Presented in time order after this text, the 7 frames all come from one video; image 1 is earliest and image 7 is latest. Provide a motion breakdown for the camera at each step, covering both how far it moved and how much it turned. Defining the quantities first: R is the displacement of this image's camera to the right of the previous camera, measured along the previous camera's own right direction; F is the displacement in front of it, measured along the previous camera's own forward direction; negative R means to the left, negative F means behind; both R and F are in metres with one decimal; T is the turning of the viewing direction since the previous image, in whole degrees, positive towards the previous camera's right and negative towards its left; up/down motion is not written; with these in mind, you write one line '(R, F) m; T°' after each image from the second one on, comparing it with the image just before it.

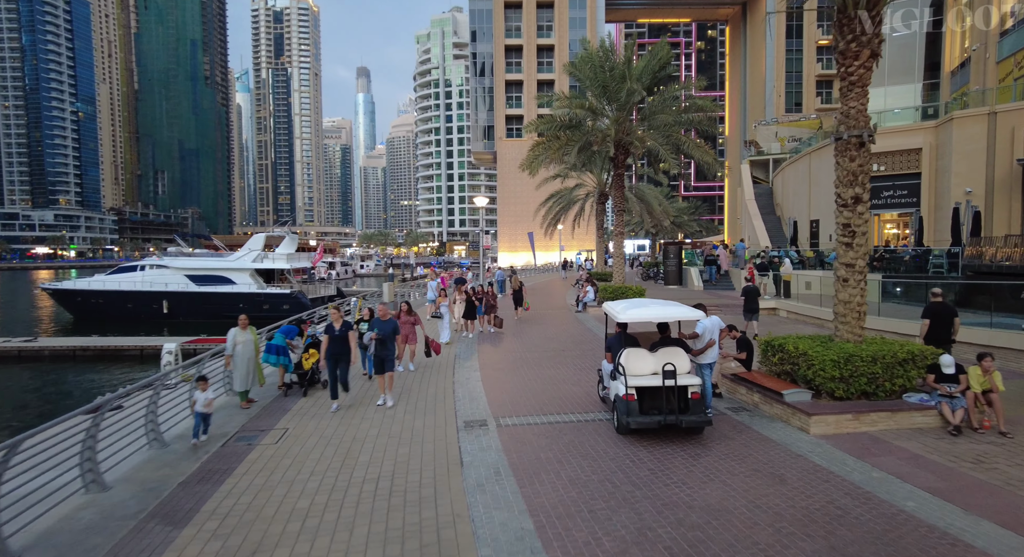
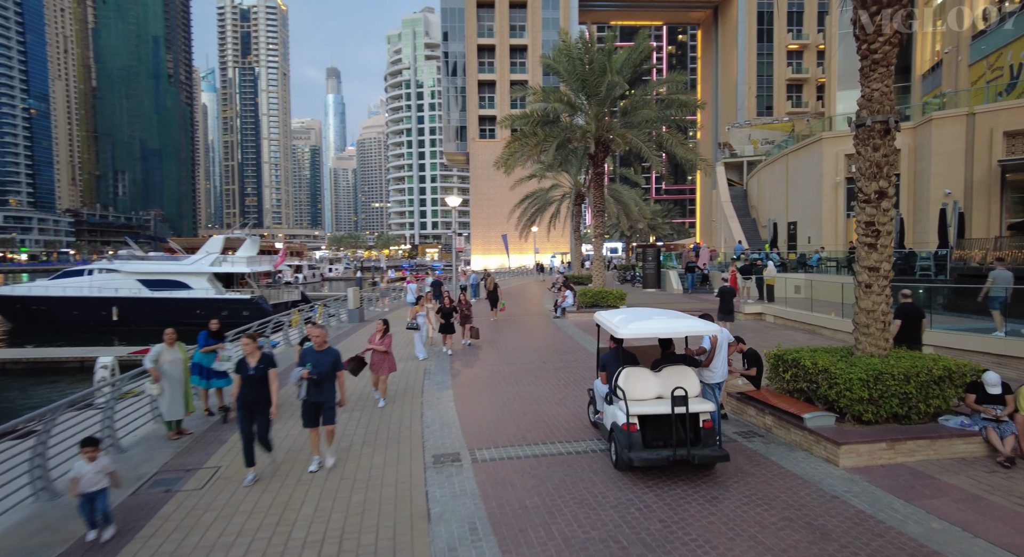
(0.0, +1.1) m; +3°
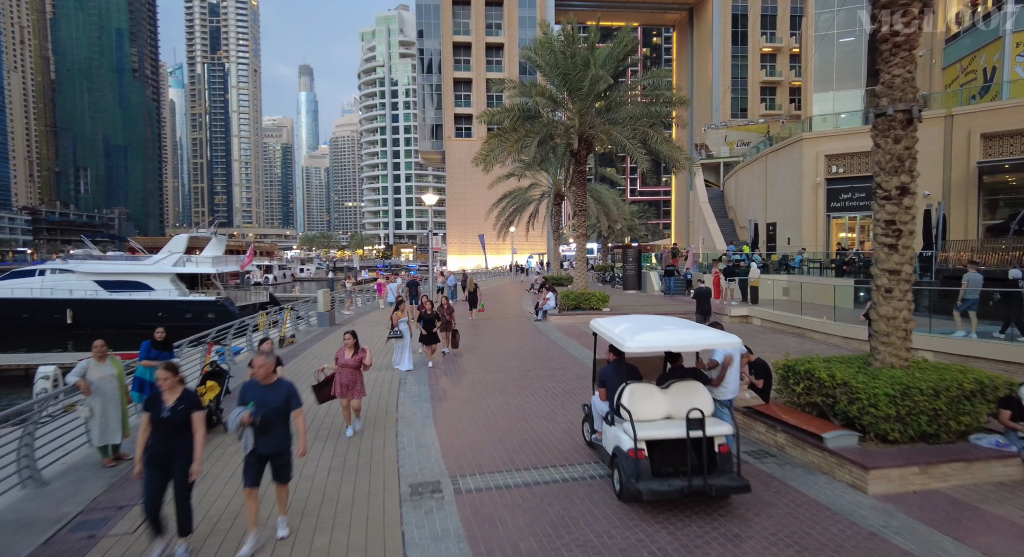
(-0.1, +0.8) m; +3°
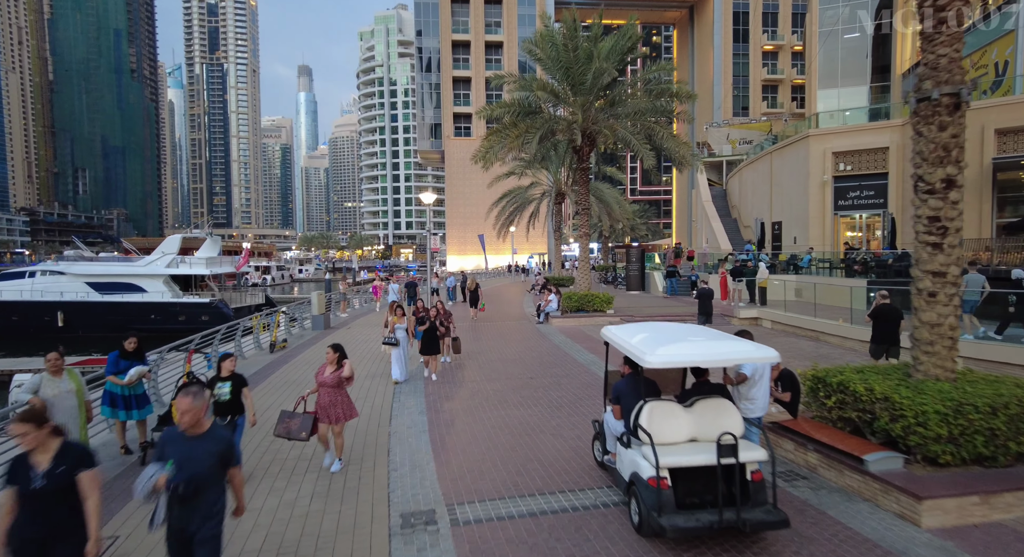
(0.0, +0.6) m; 0°
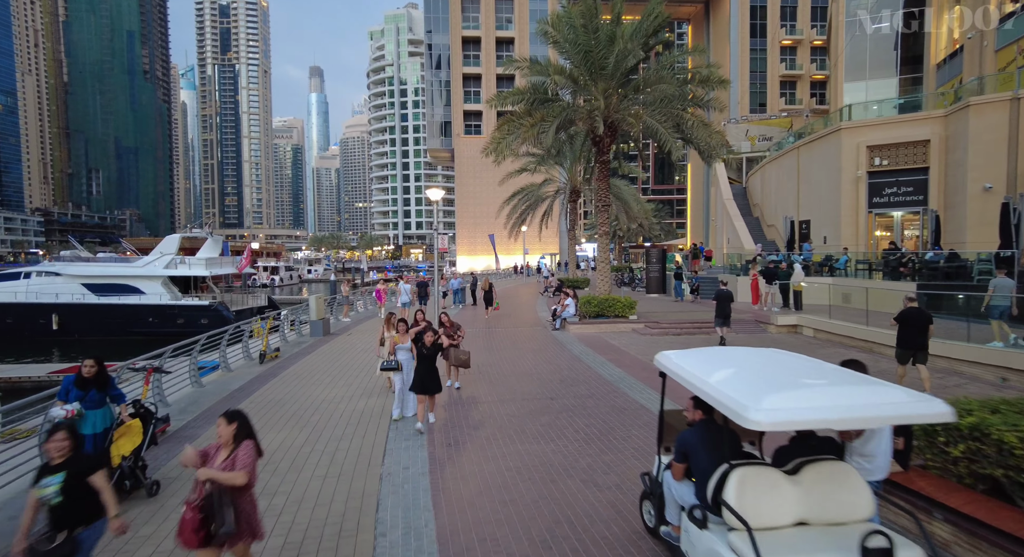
(-0.1, +1.4) m; -1°
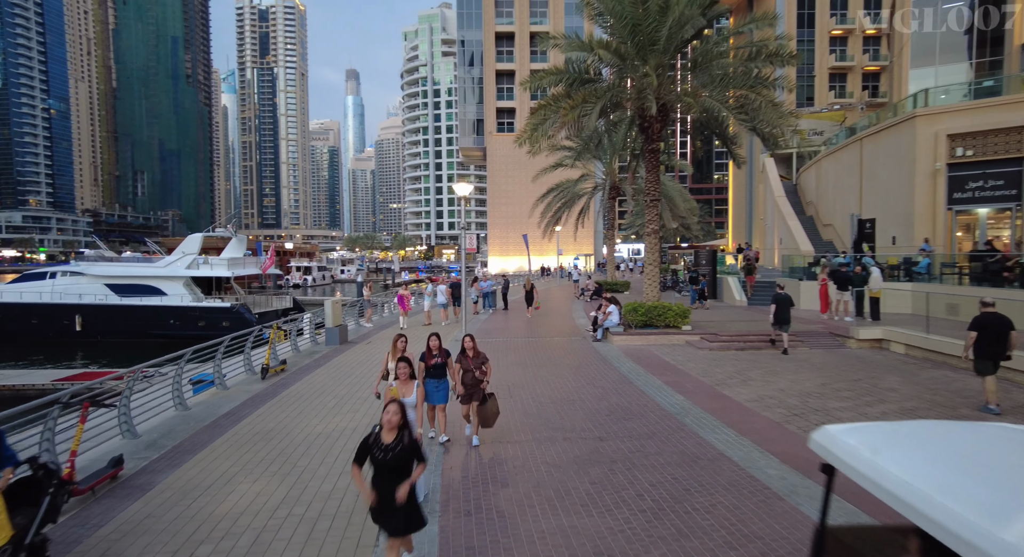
(-0.1, +1.7) m; -4°
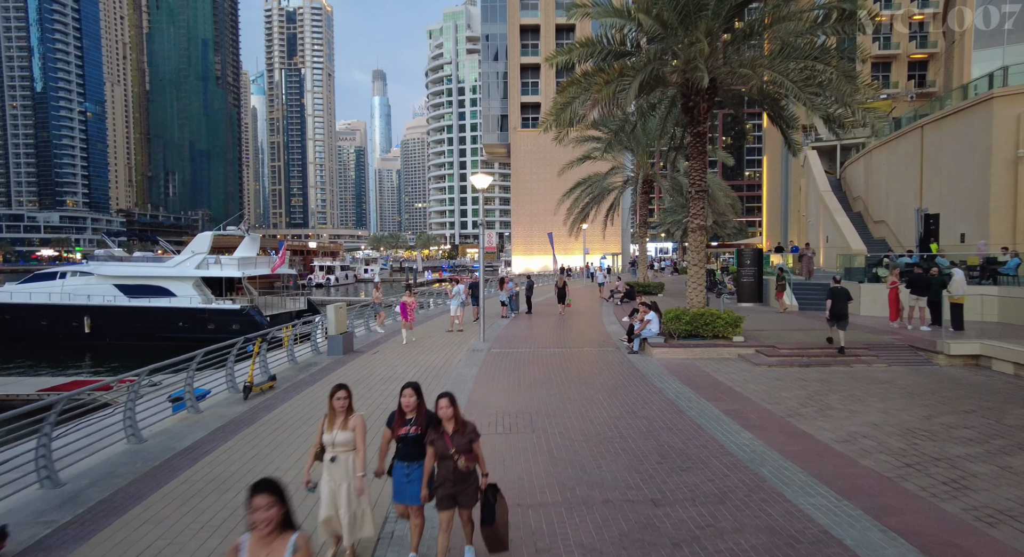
(0.0, +1.6) m; -3°
